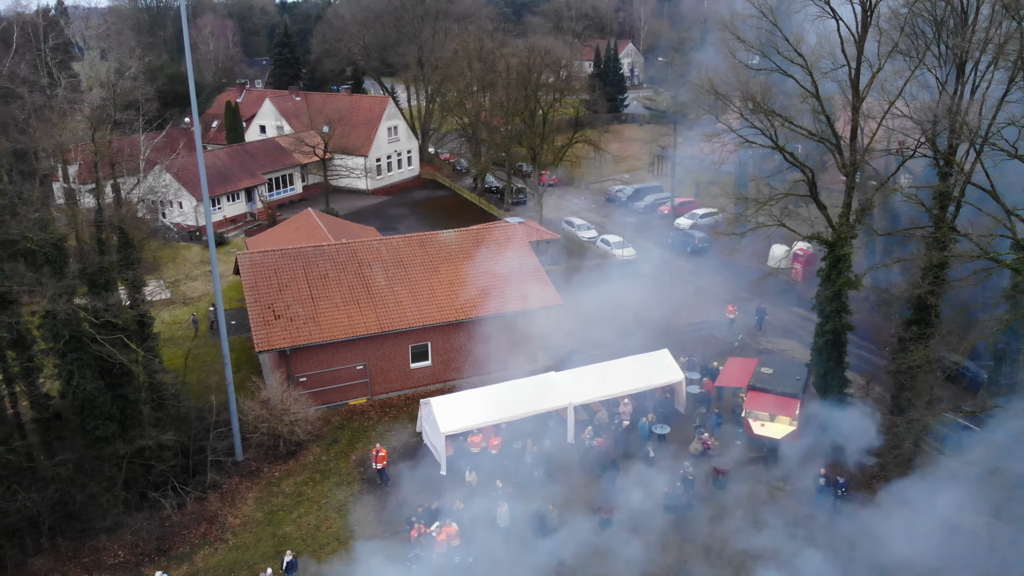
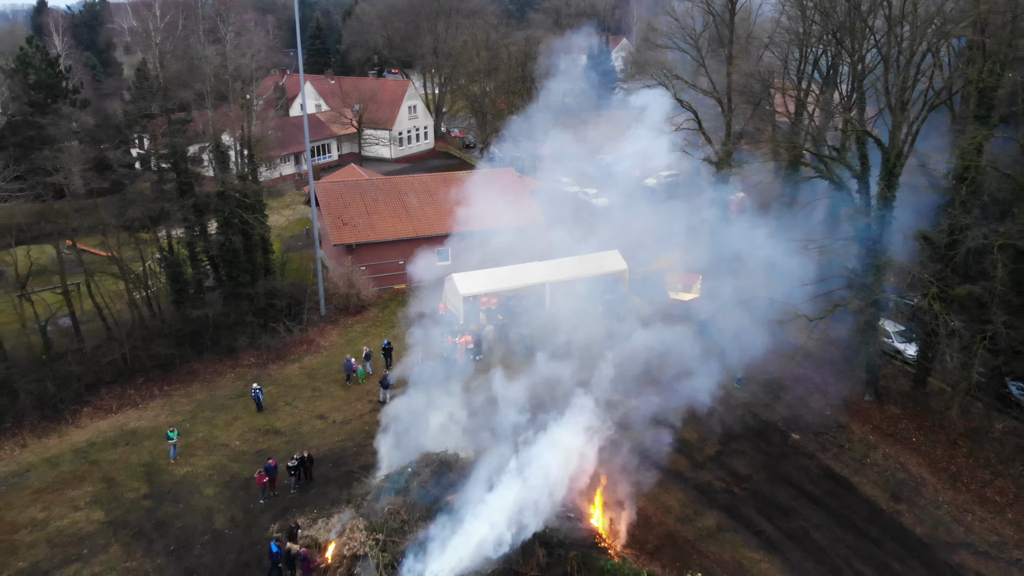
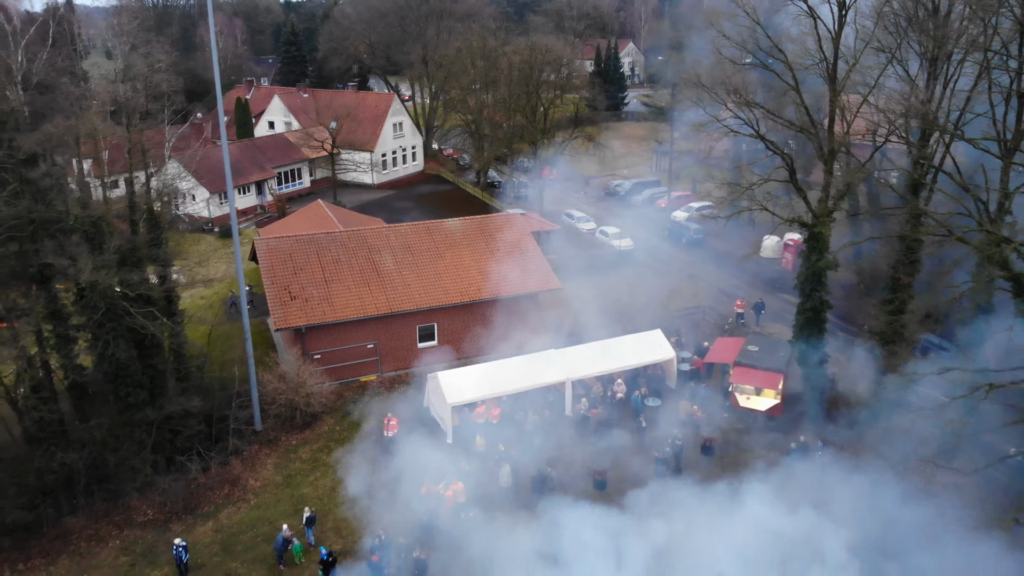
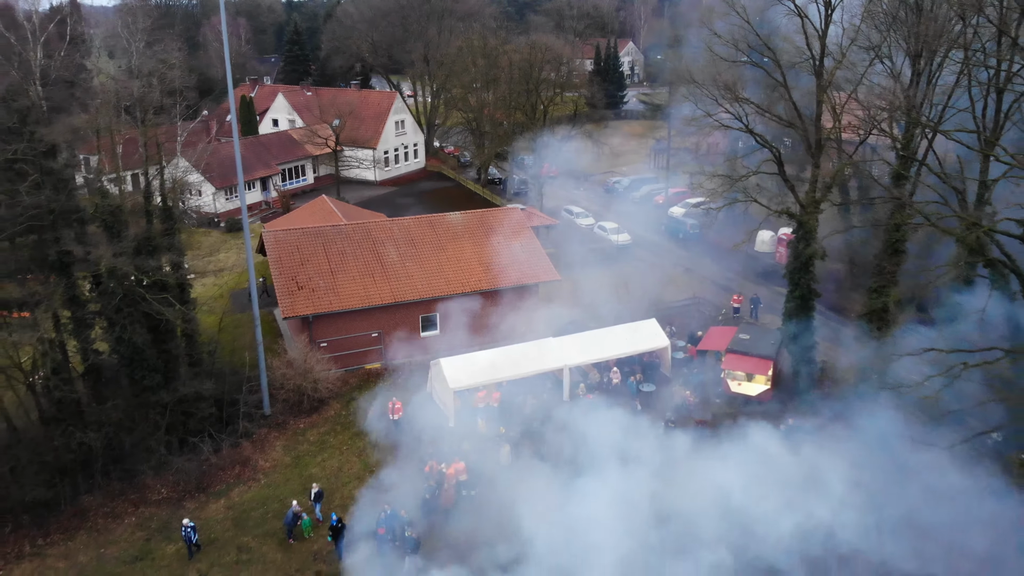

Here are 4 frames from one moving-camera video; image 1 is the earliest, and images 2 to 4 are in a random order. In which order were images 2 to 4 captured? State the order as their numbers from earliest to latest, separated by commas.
3, 4, 2
